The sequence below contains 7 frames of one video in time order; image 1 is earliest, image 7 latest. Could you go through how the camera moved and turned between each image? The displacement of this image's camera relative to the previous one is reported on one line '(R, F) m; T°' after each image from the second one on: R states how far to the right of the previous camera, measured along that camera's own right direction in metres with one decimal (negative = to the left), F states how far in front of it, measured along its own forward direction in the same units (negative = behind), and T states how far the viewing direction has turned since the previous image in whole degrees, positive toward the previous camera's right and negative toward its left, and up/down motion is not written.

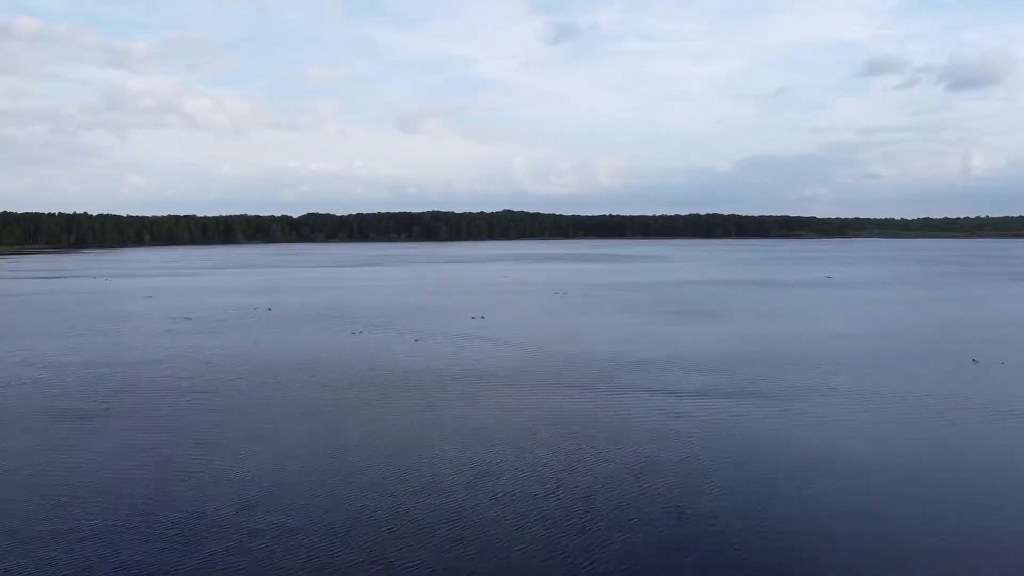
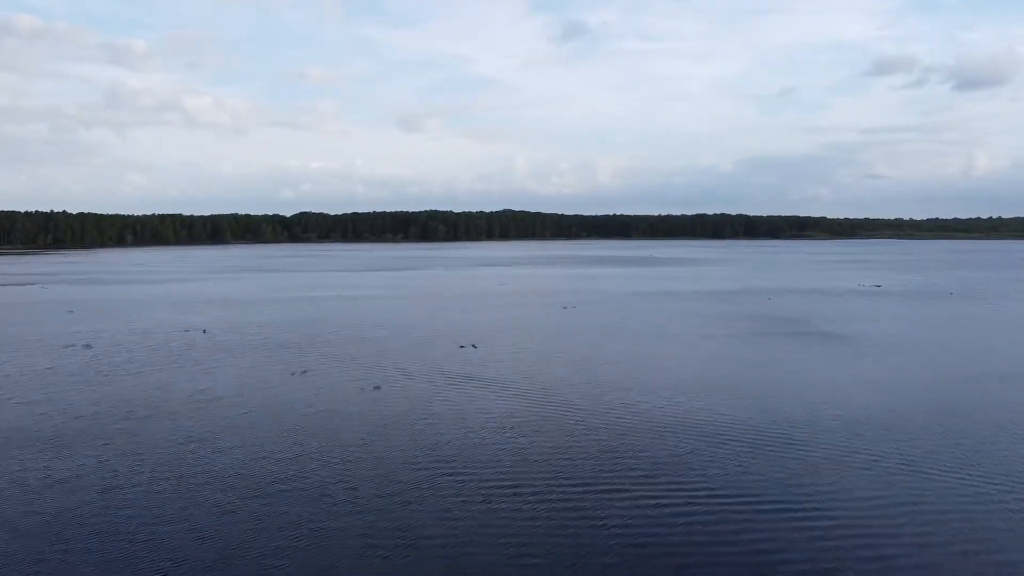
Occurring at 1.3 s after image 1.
(0.0, +3.2) m; 0°
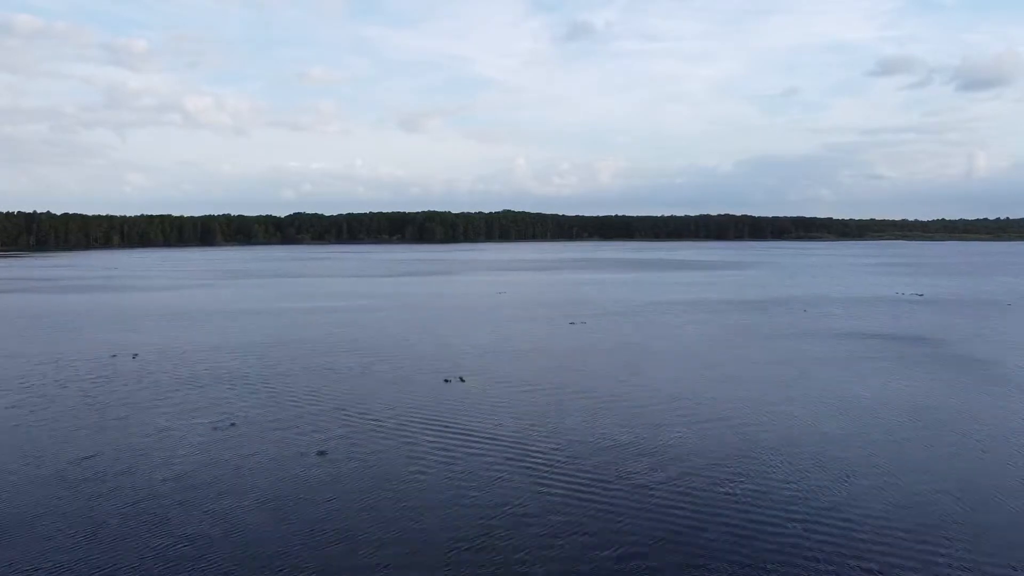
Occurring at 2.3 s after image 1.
(0.0, +2.2) m; 0°
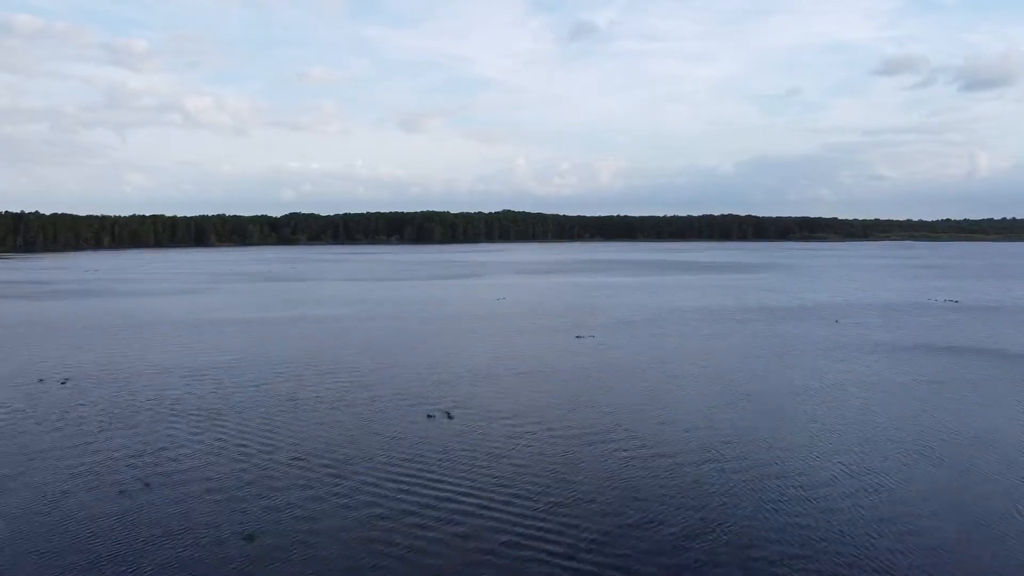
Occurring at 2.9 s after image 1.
(0.0, +1.5) m; 0°
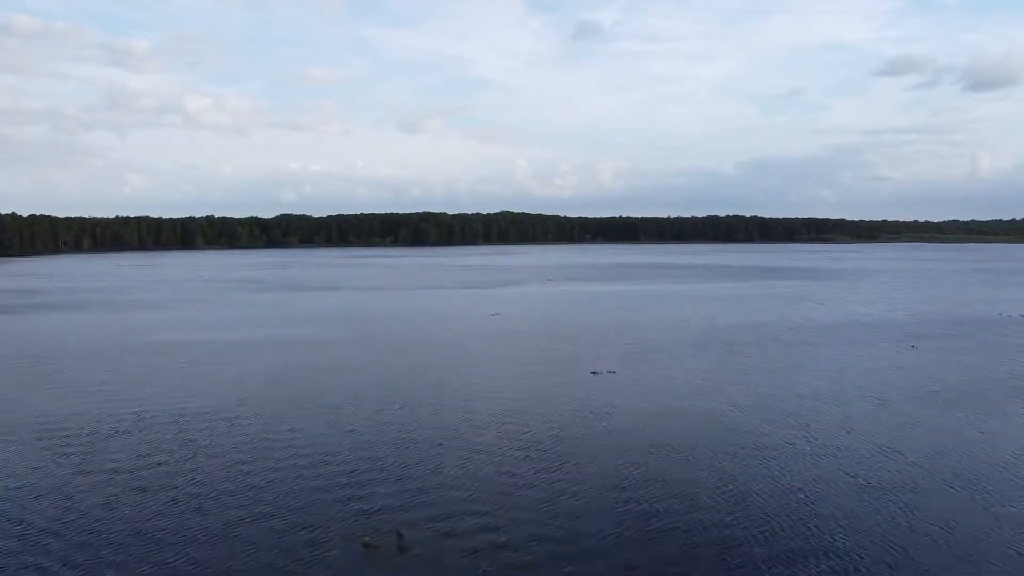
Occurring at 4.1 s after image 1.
(0.0, +2.7) m; 0°
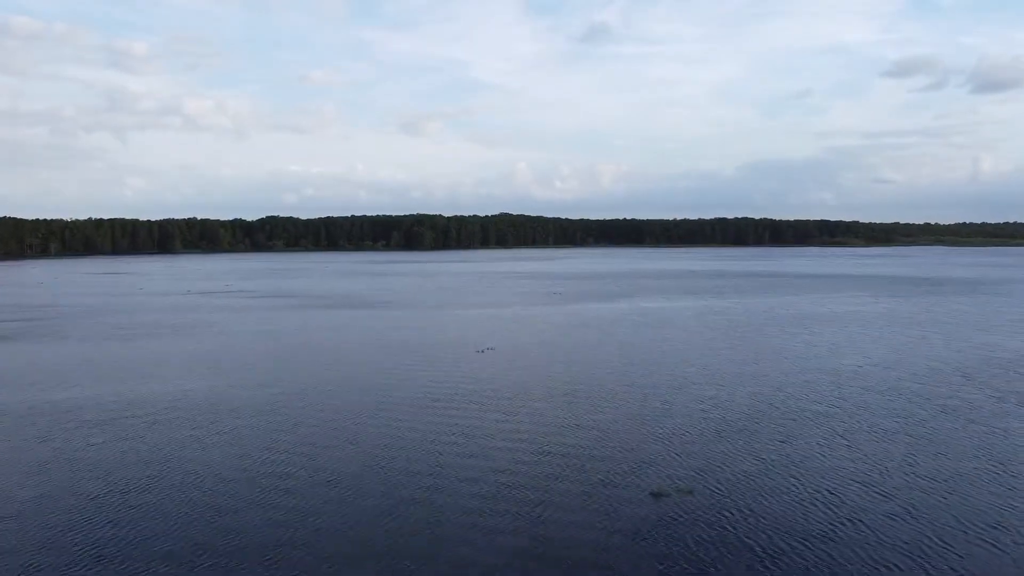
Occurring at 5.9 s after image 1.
(-0.1, +4.2) m; 0°
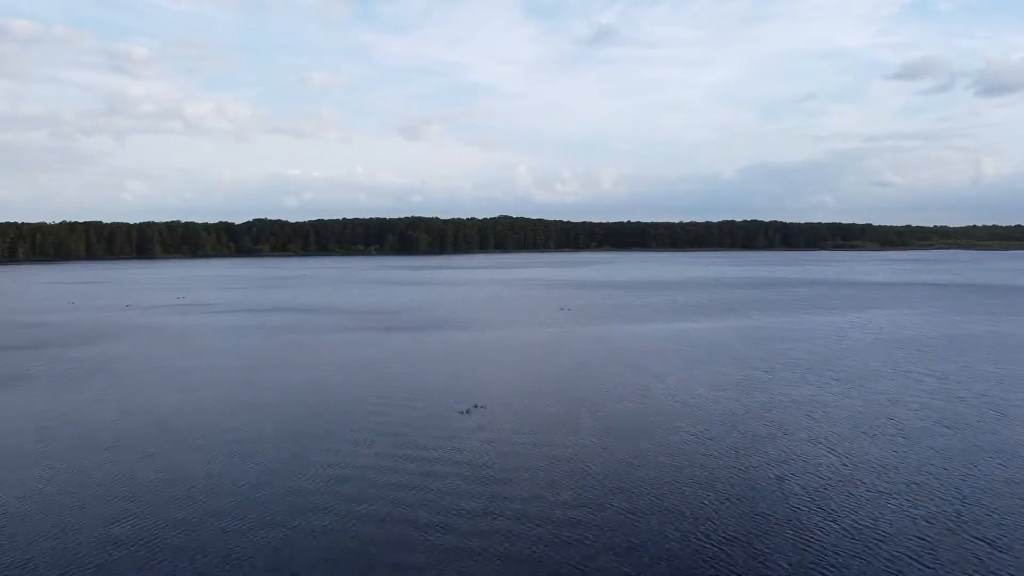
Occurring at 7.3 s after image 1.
(-0.2, +3.7) m; 0°
